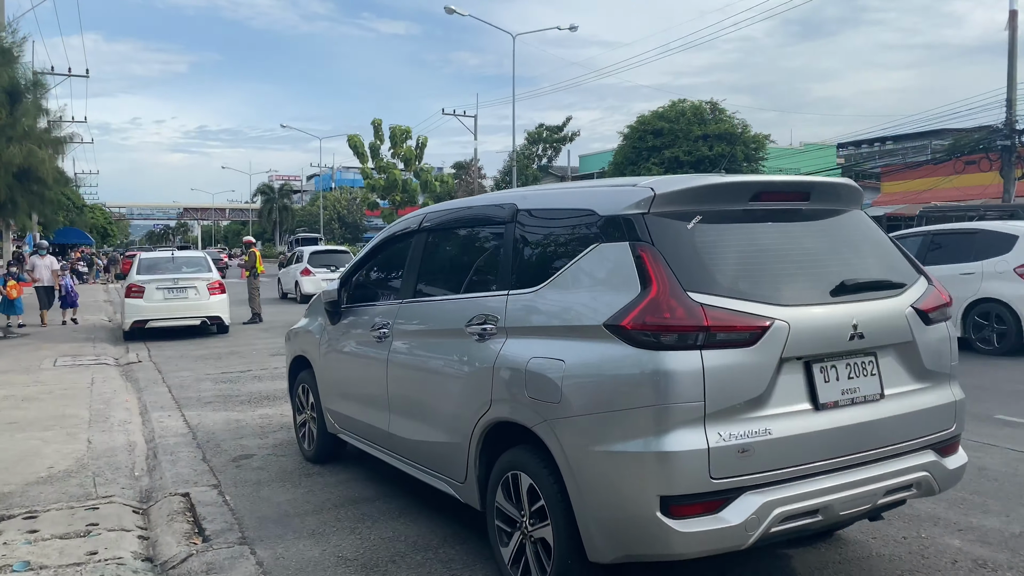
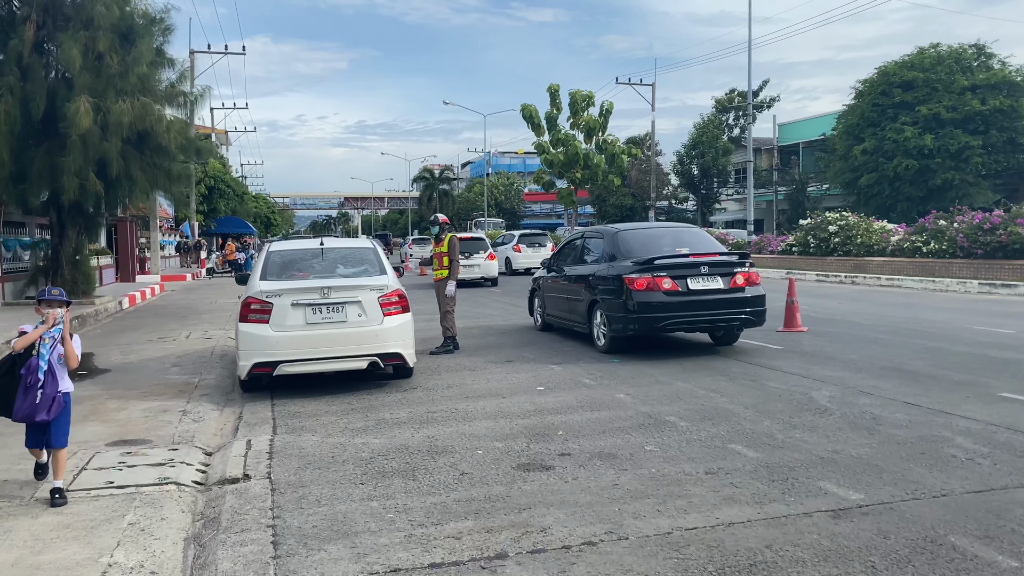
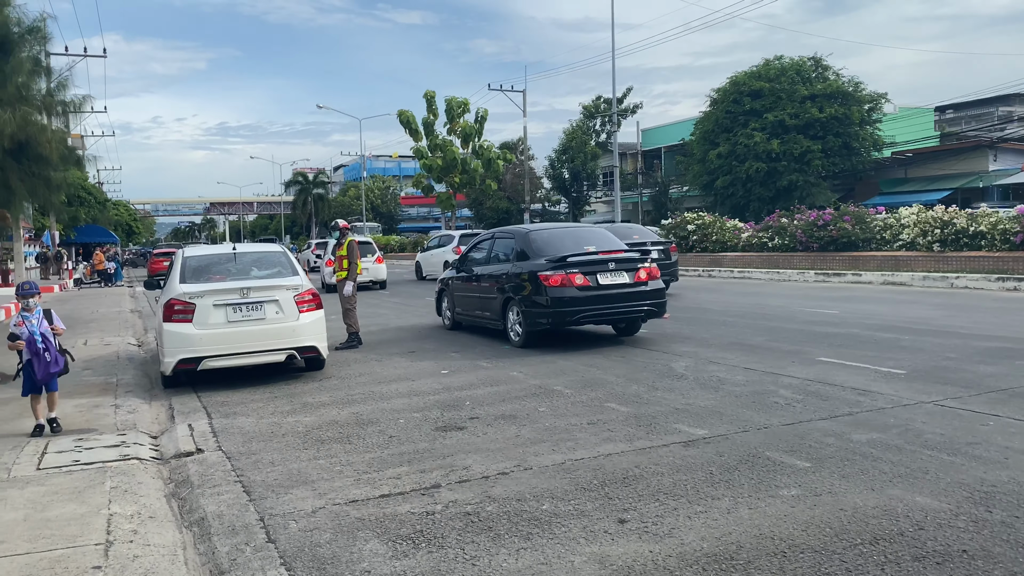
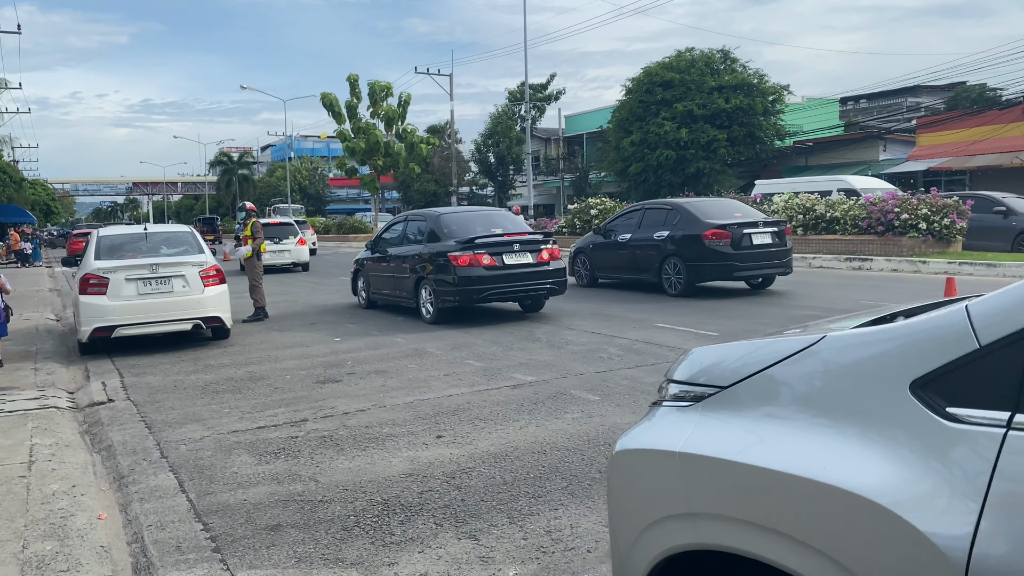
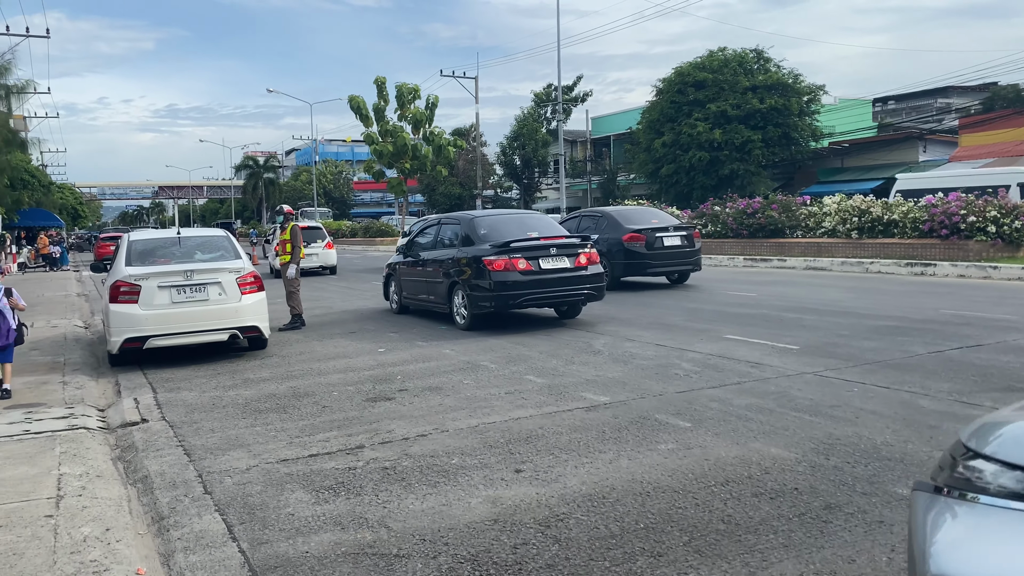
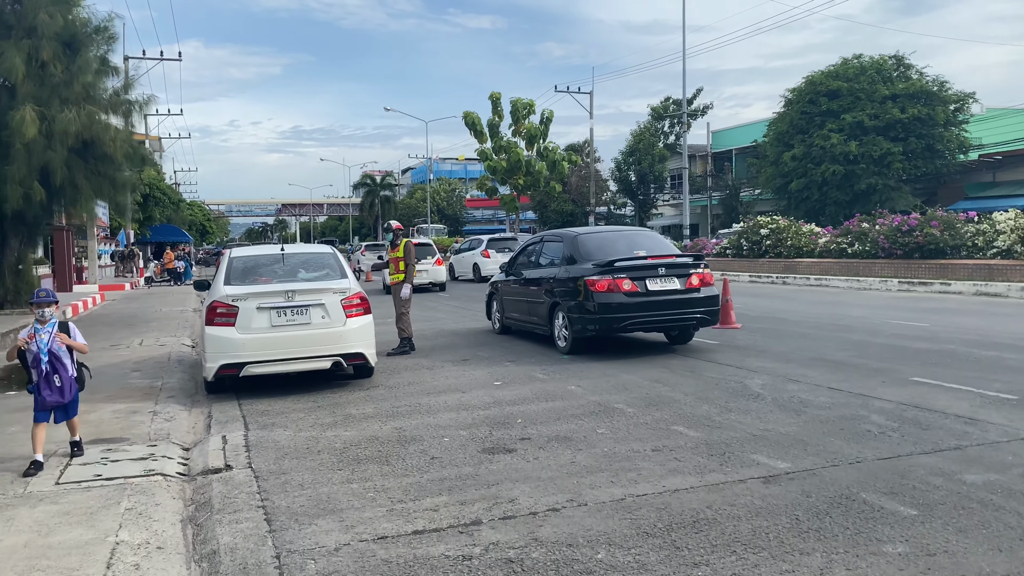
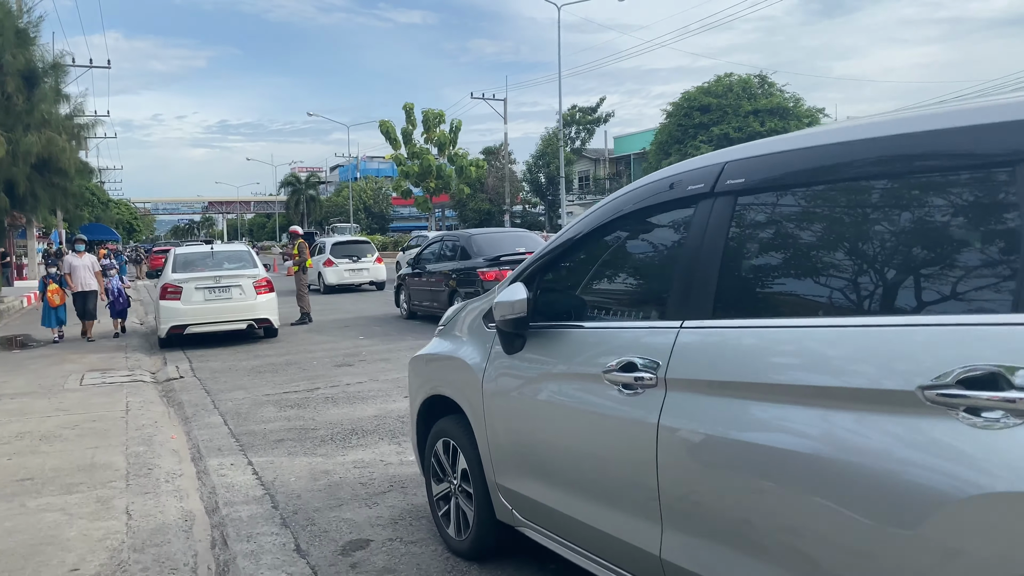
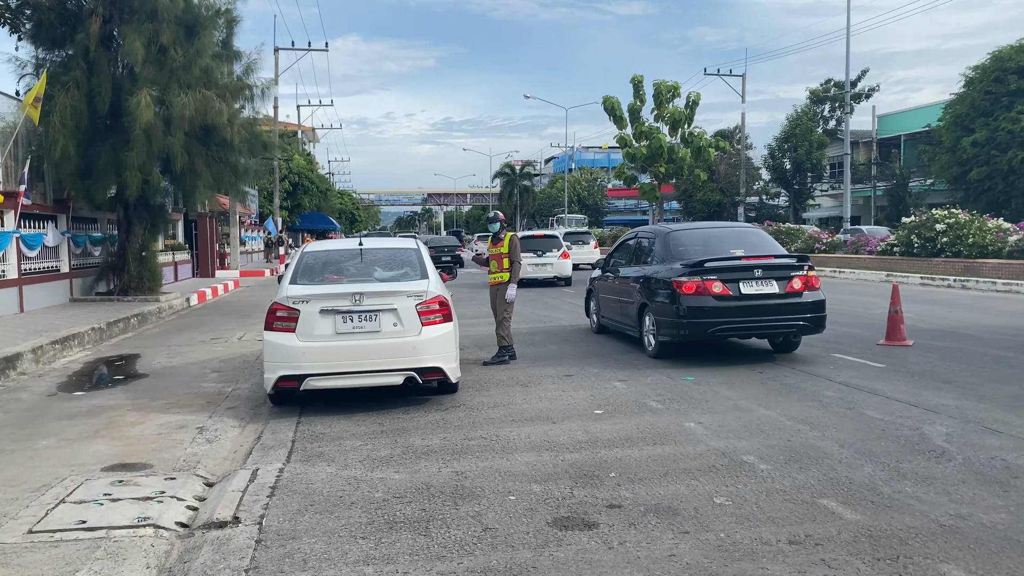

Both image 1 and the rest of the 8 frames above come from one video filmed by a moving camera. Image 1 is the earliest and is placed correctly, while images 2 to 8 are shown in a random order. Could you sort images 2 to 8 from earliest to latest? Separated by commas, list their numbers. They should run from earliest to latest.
7, 4, 5, 3, 6, 2, 8
